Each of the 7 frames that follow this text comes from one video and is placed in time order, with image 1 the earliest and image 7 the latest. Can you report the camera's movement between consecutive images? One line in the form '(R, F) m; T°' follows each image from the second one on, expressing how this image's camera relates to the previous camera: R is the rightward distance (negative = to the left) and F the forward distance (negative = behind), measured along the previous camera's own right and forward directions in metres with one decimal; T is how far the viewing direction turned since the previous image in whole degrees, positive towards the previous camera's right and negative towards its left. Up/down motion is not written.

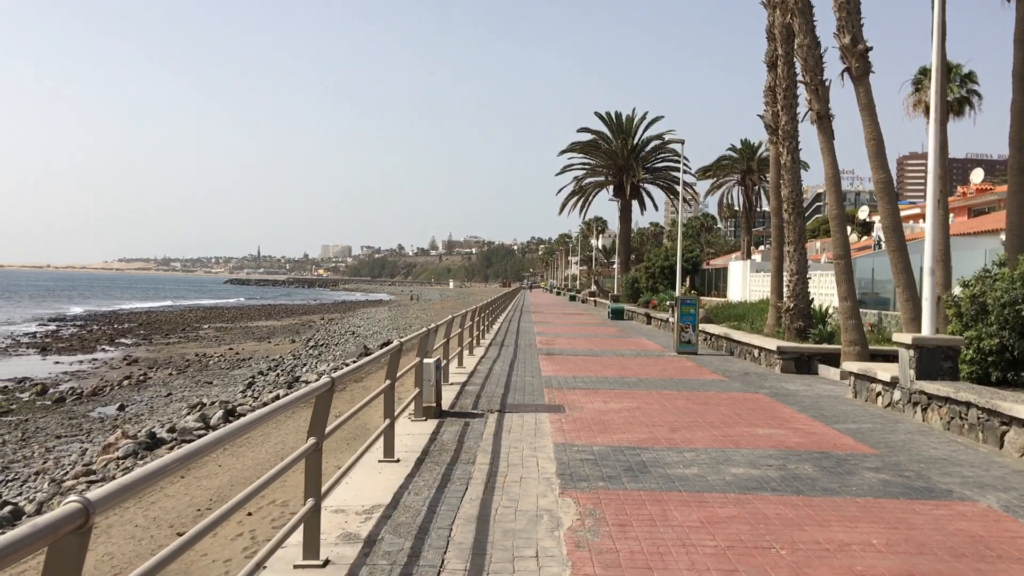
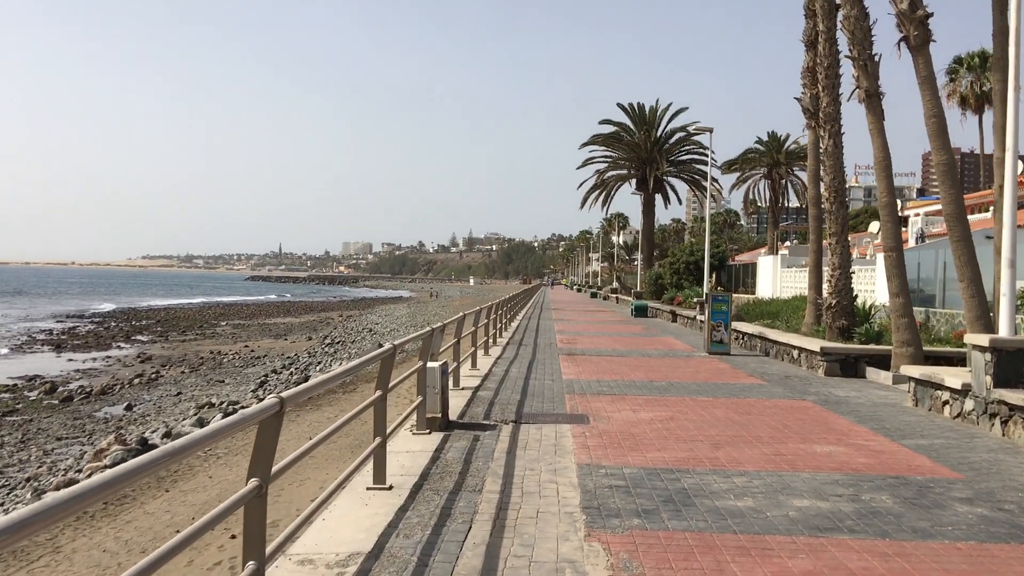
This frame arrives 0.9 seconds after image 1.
(0.0, +1.2) m; -1°
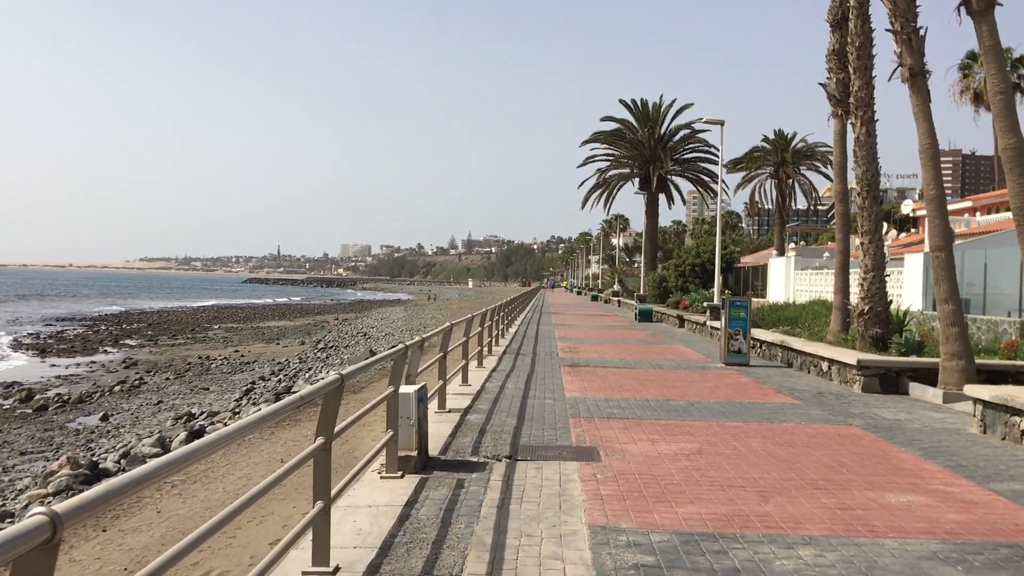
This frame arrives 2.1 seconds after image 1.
(0.0, +1.6) m; 0°
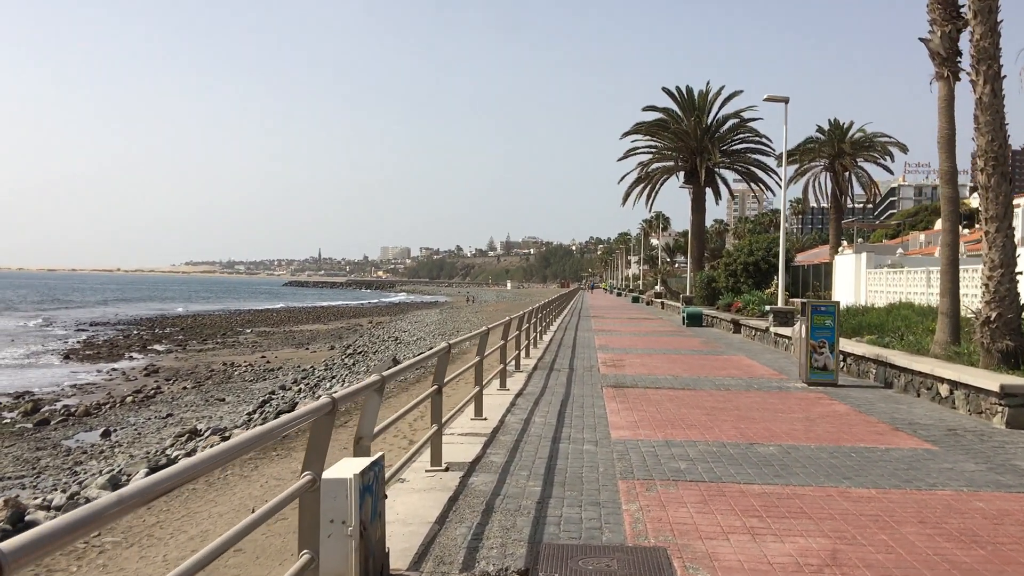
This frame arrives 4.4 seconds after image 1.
(+0.1, +2.8) m; -2°
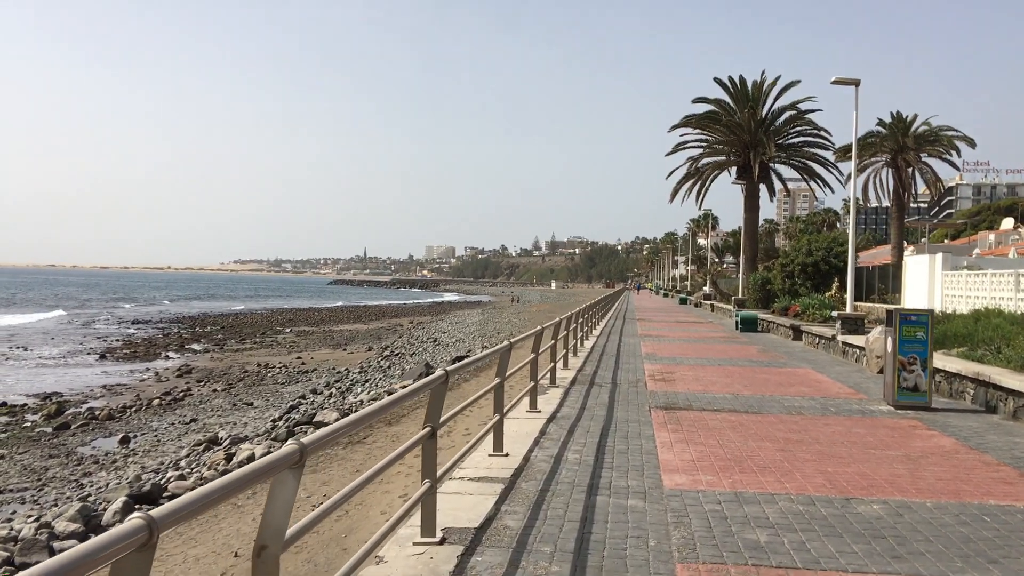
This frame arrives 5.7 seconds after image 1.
(+0.1, +1.7) m; -3°
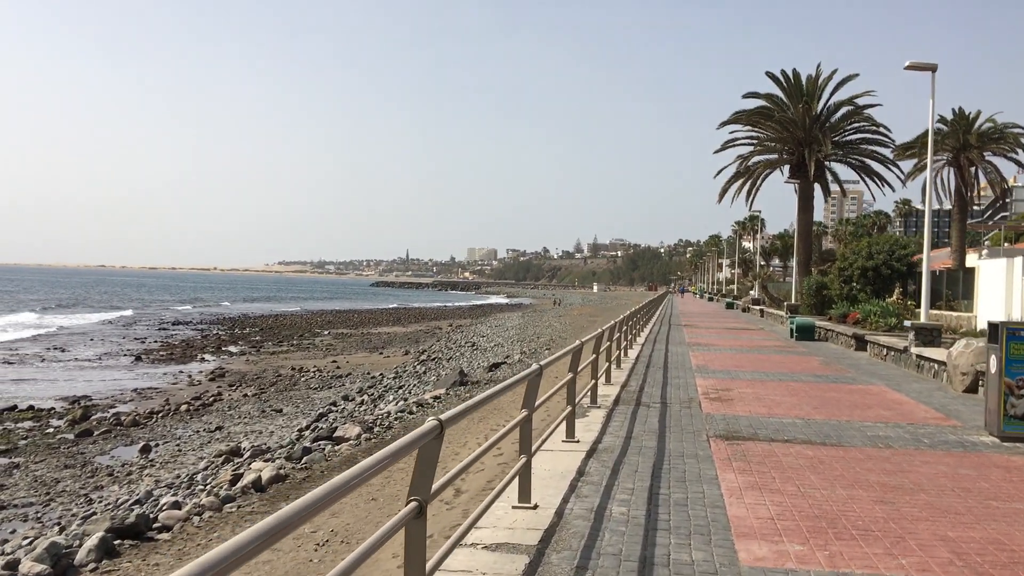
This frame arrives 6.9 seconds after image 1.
(+0.1, +1.5) m; -3°
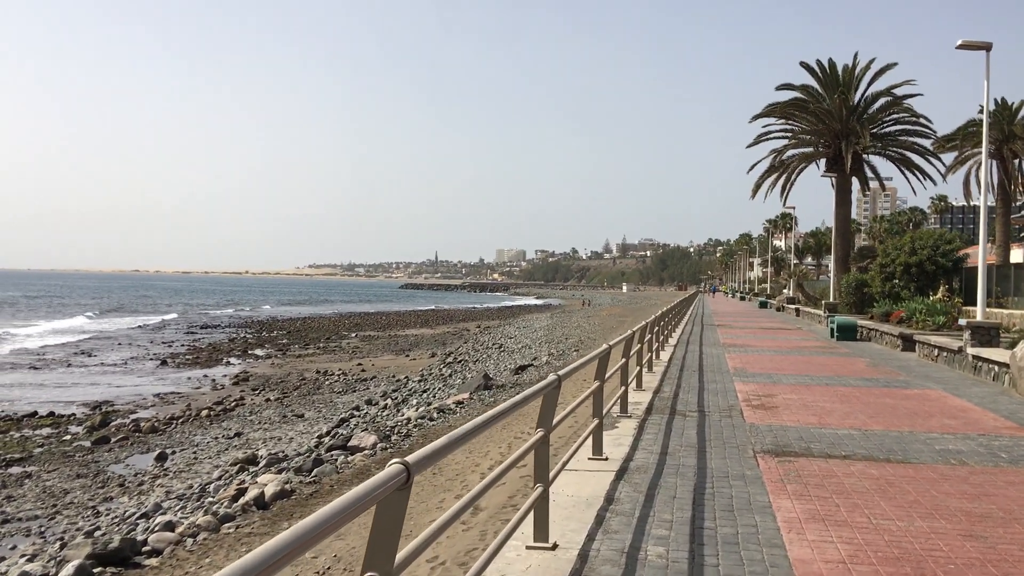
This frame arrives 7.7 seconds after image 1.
(+0.1, +1.0) m; -2°
